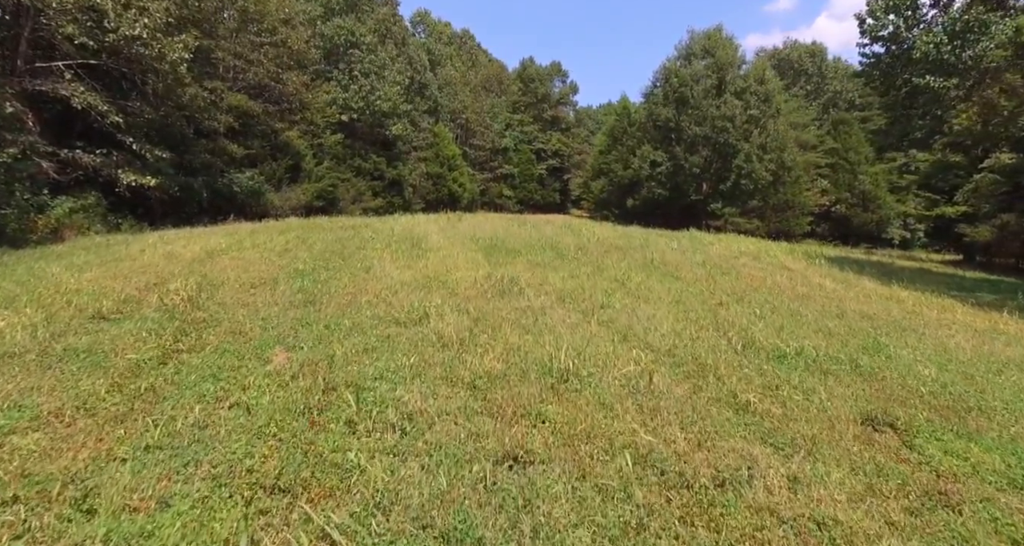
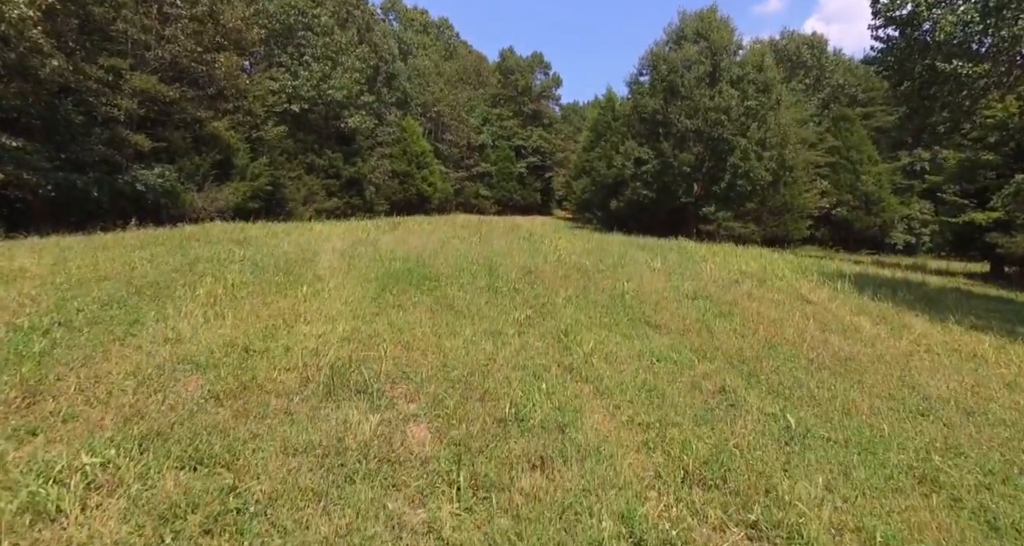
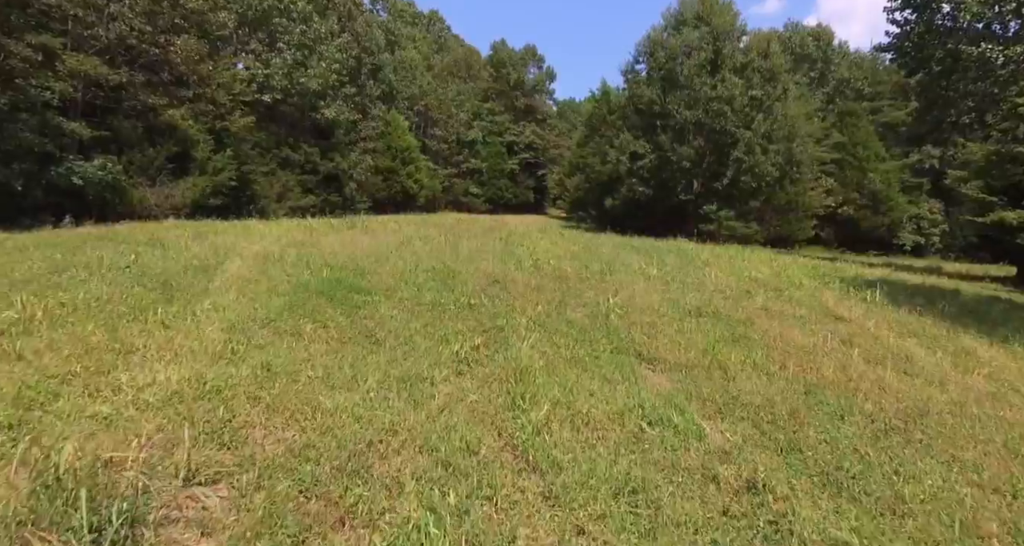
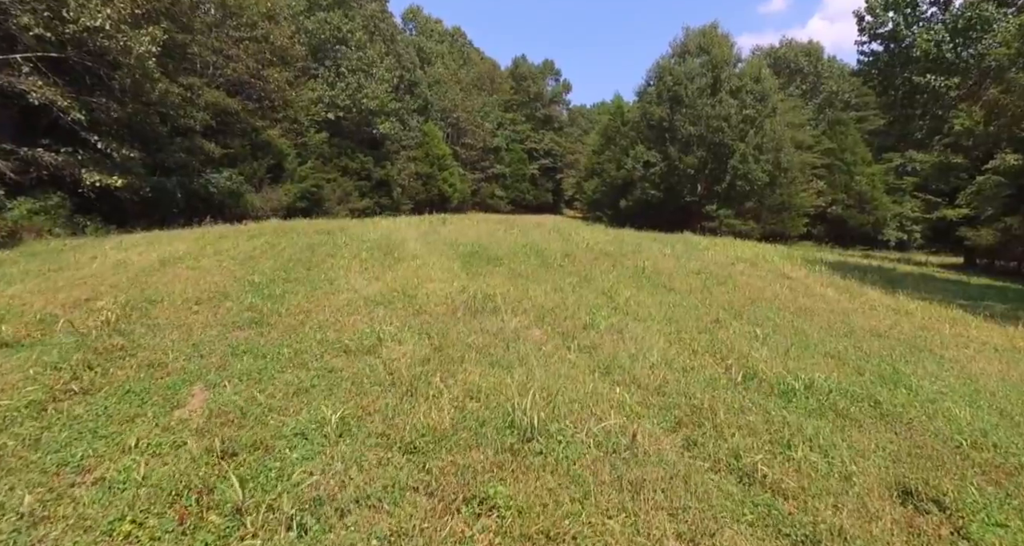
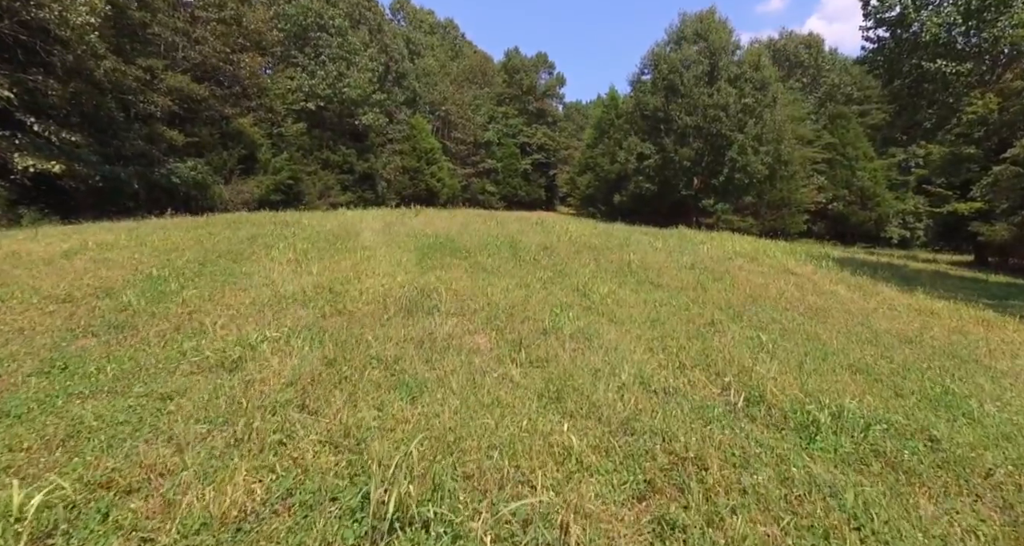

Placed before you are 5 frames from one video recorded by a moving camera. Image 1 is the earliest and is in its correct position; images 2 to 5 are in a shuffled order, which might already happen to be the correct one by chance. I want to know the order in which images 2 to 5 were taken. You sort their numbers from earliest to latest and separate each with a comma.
4, 5, 2, 3
